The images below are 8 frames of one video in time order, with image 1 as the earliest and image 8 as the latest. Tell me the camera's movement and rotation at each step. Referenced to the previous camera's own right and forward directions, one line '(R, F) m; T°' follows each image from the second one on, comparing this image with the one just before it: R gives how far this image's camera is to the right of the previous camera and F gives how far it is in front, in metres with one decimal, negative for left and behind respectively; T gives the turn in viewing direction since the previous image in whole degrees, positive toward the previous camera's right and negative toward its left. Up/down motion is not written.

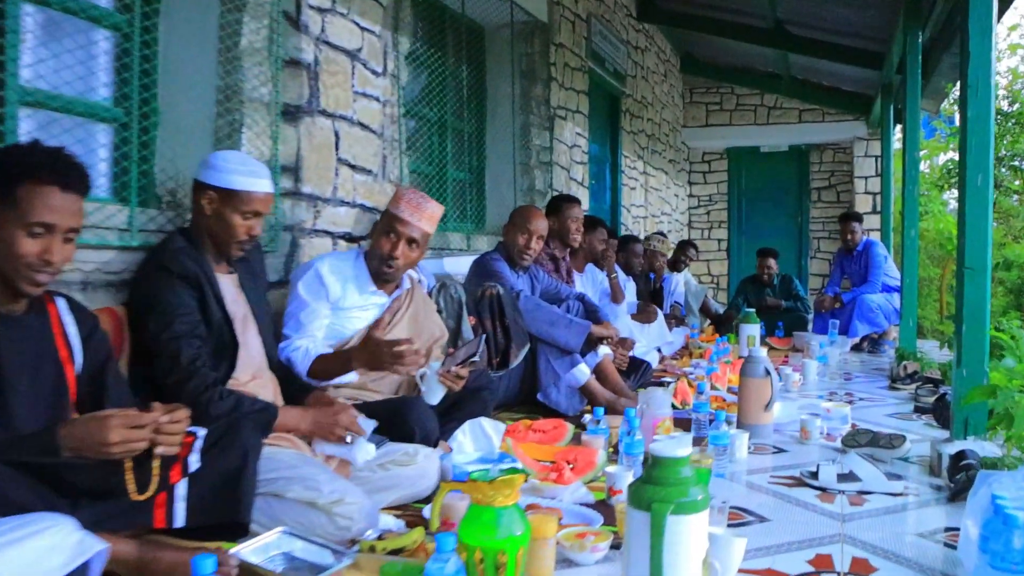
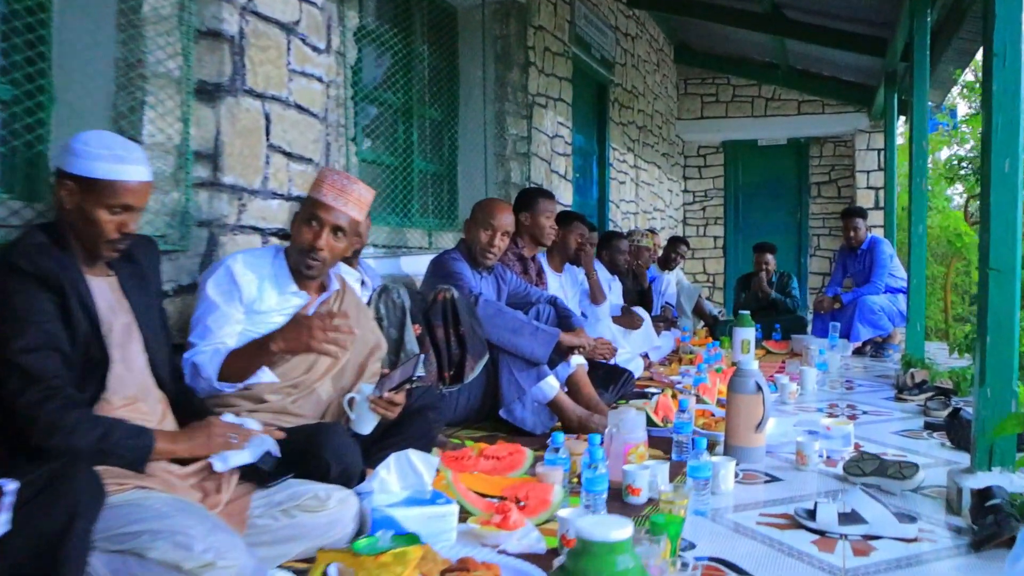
(+0.3, +0.5) m; 0°
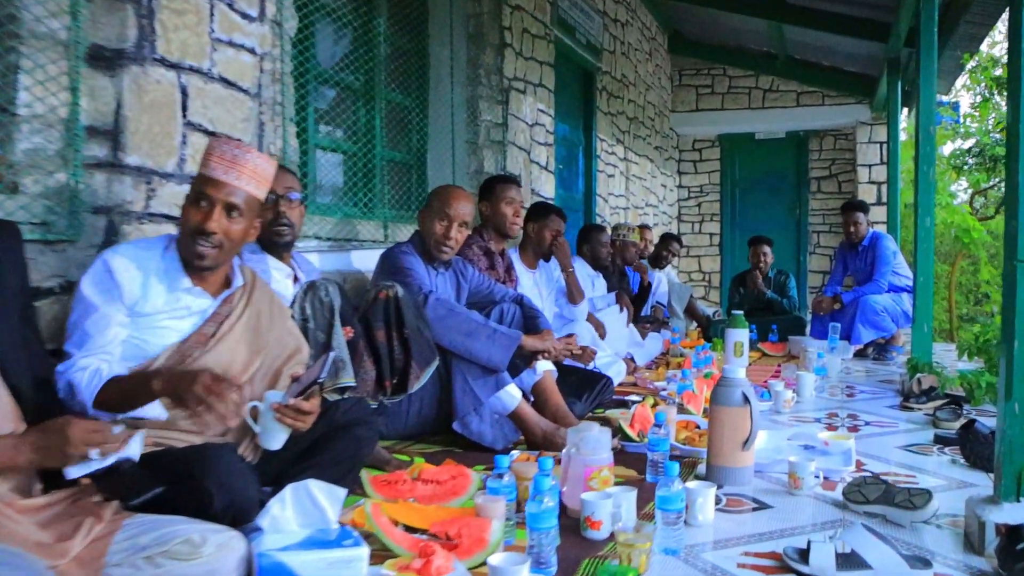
(+0.3, +0.4) m; 0°
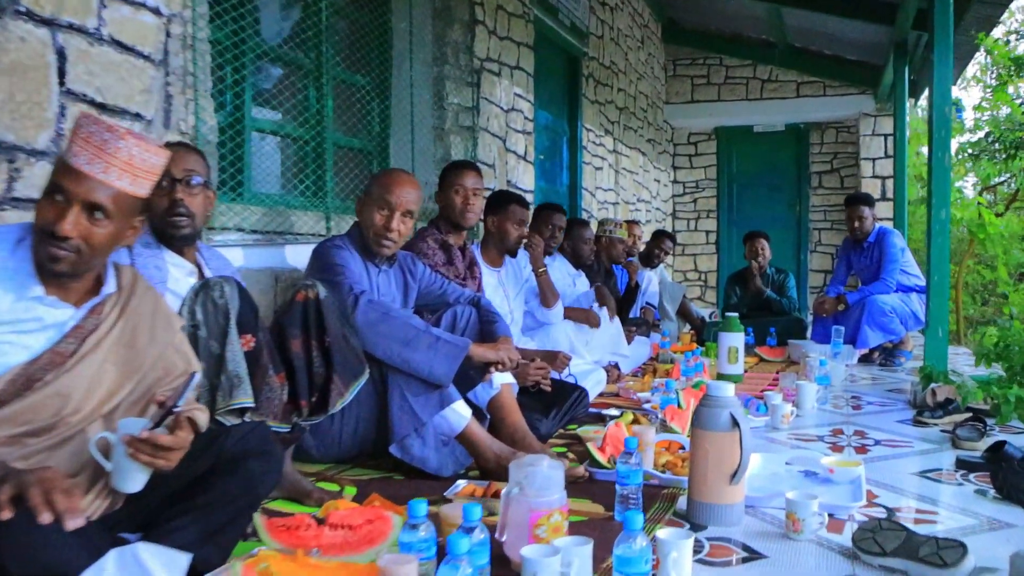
(+0.3, +0.5) m; 0°
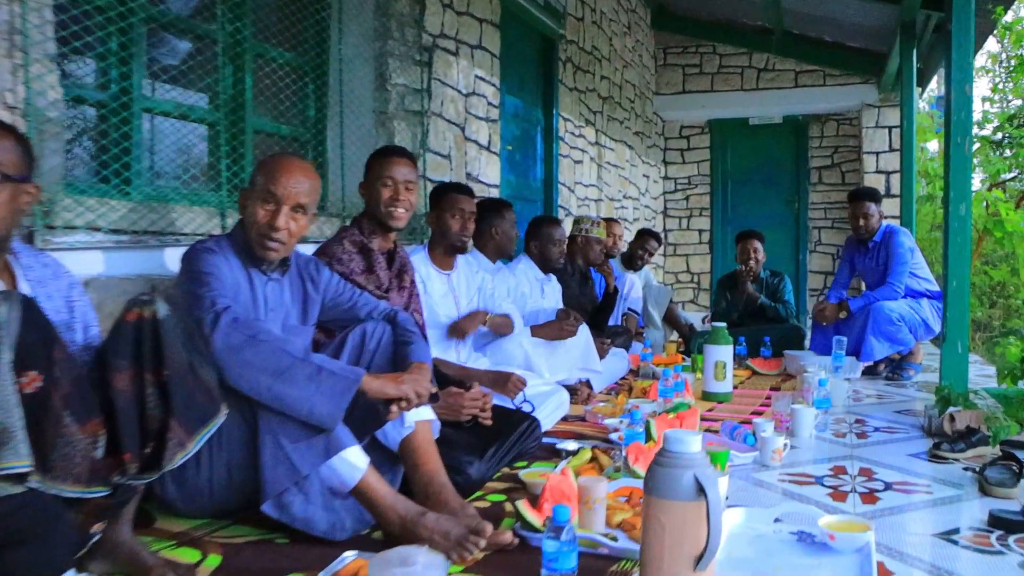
(+0.3, +0.6) m; 0°
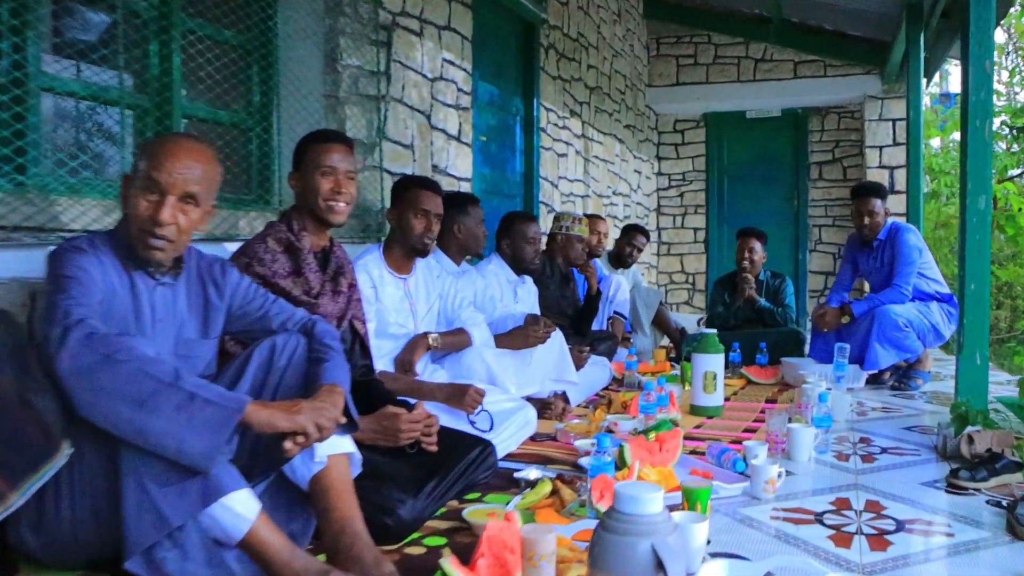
(+0.2, +0.4) m; 0°
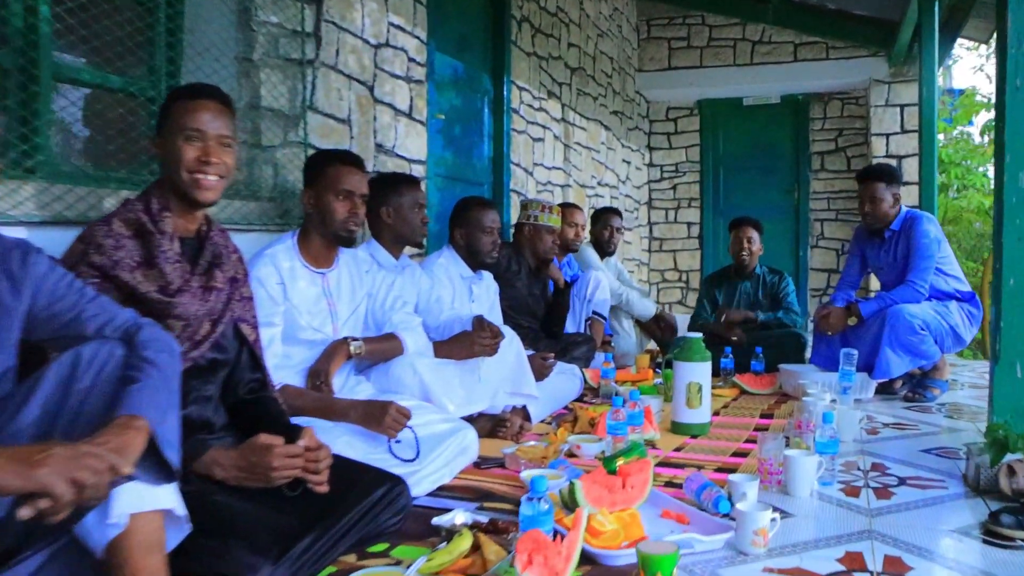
(+0.3, +0.6) m; 0°
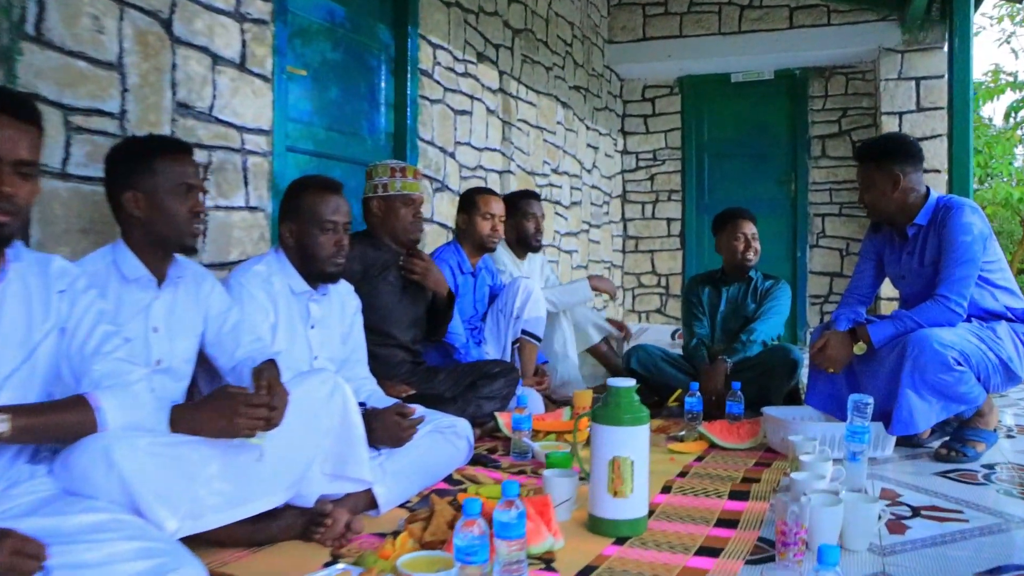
(+0.7, +1.1) m; 0°
